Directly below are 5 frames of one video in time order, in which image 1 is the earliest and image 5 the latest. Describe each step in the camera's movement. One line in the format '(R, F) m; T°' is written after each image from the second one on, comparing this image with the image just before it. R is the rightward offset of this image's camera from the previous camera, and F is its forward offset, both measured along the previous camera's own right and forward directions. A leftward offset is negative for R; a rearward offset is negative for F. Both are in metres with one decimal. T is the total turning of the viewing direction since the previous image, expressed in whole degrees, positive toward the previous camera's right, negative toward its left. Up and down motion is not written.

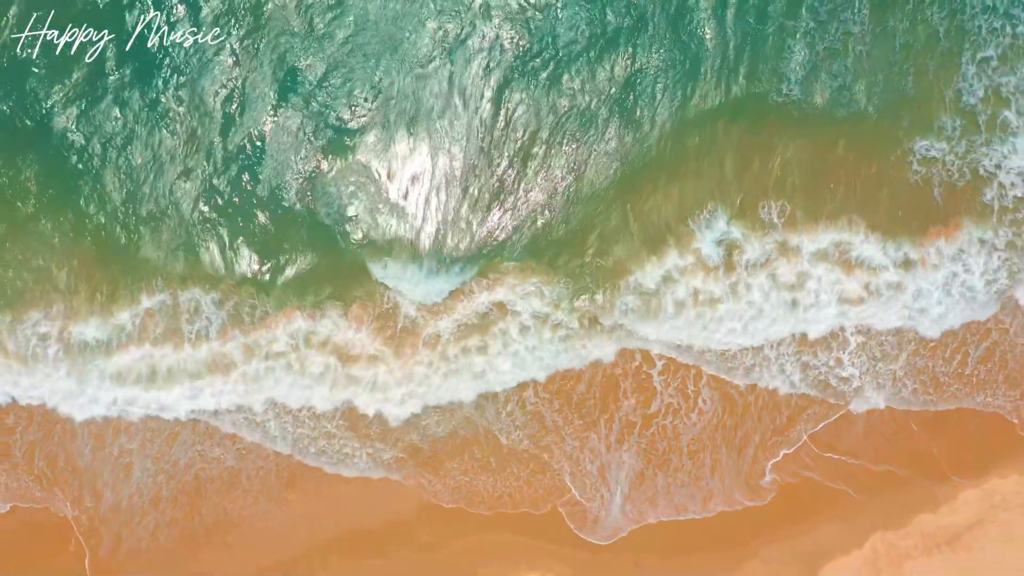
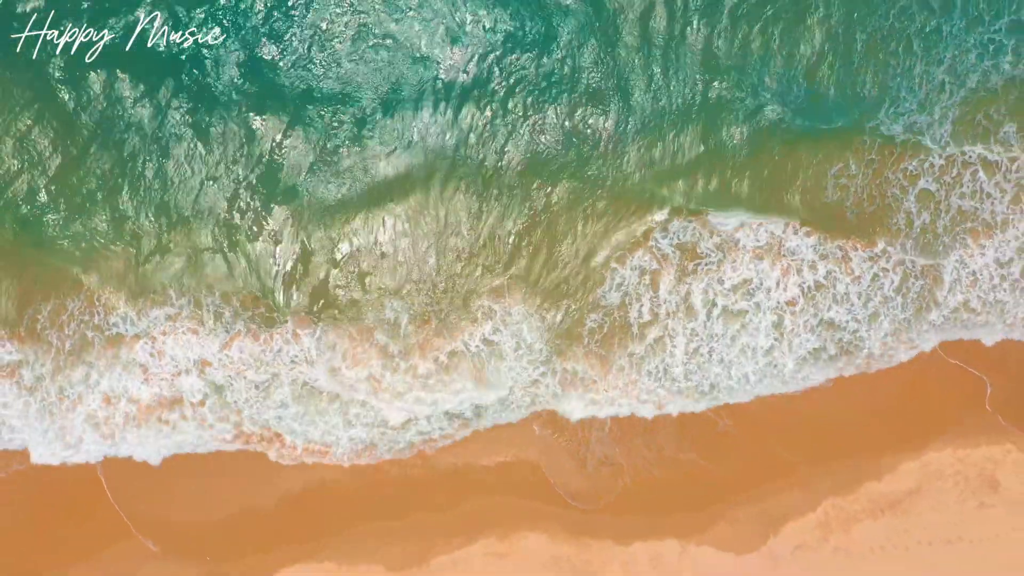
(+0.8, -1.6) m; -2°
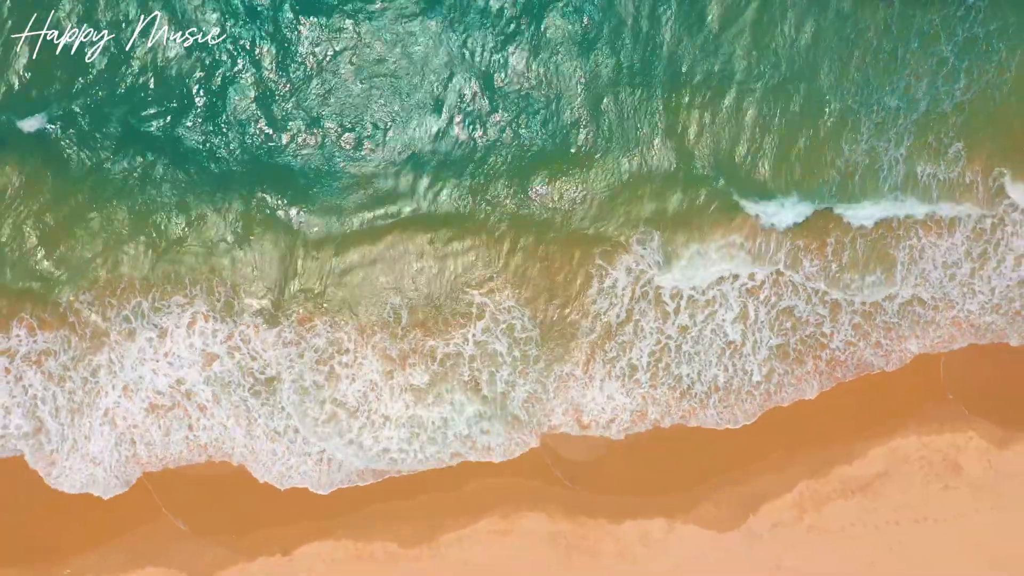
(+0.4, -1.1) m; -1°
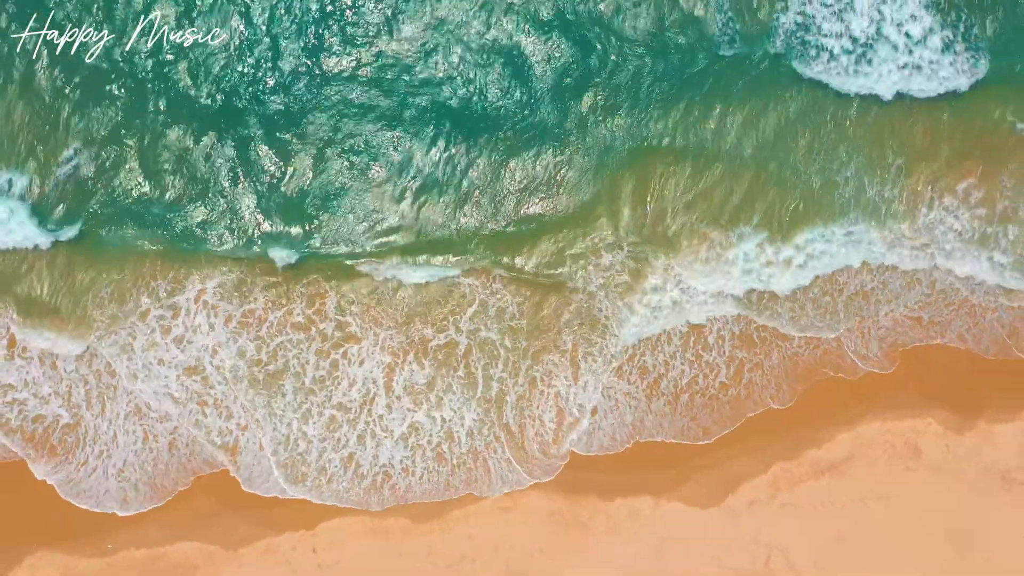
(+0.5, -1.3) m; -2°
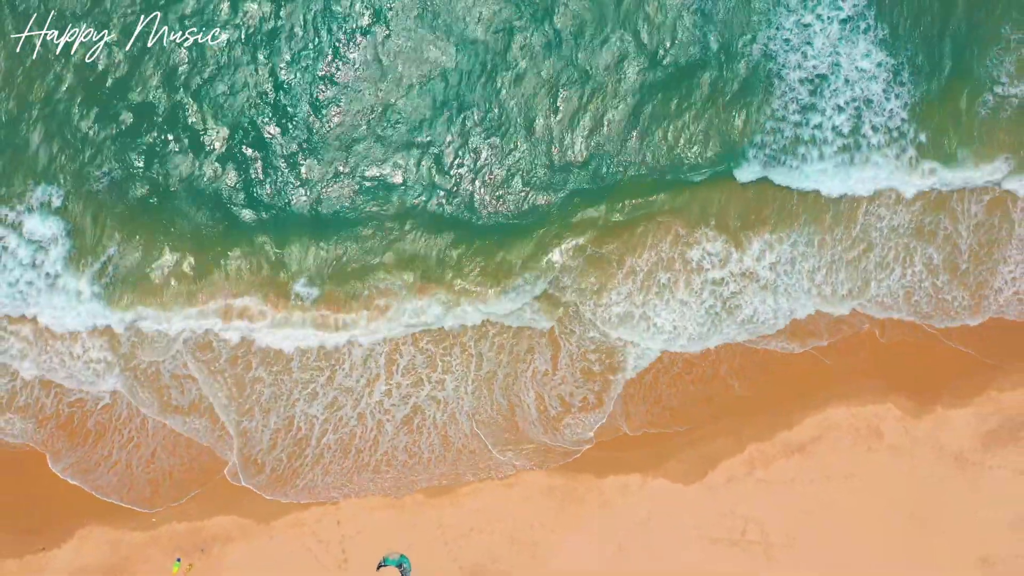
(+0.8, -1.7) m; -2°
